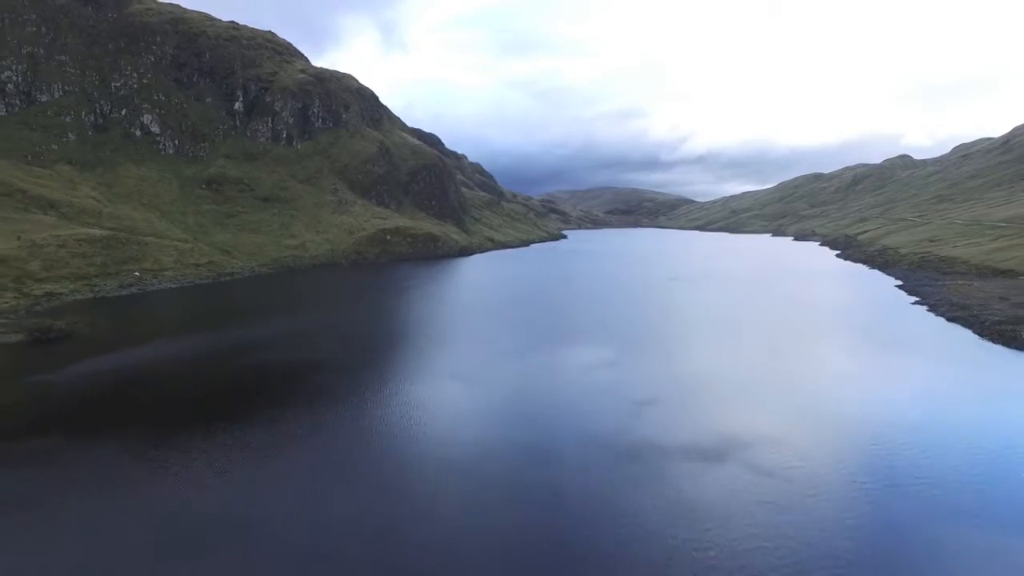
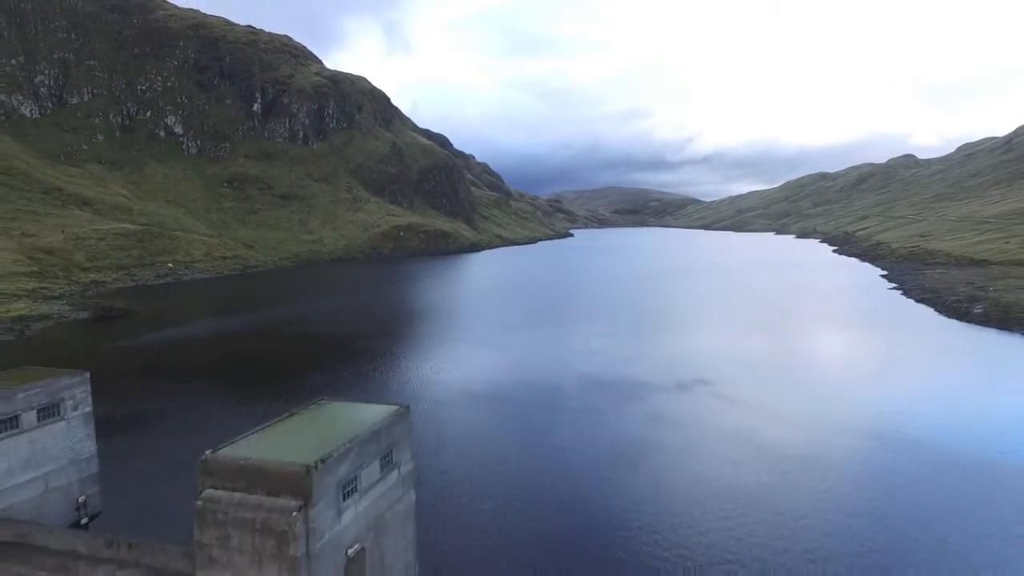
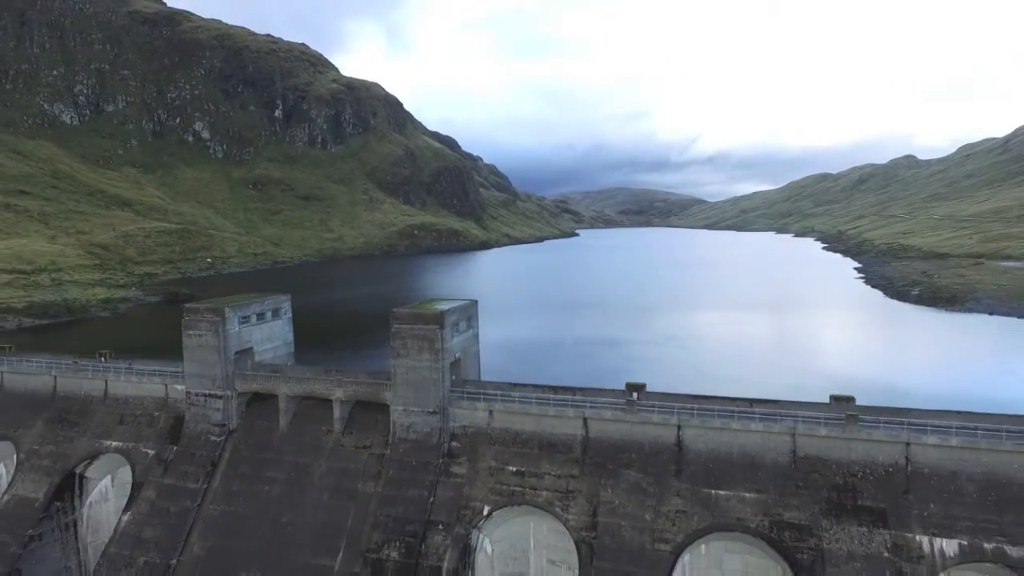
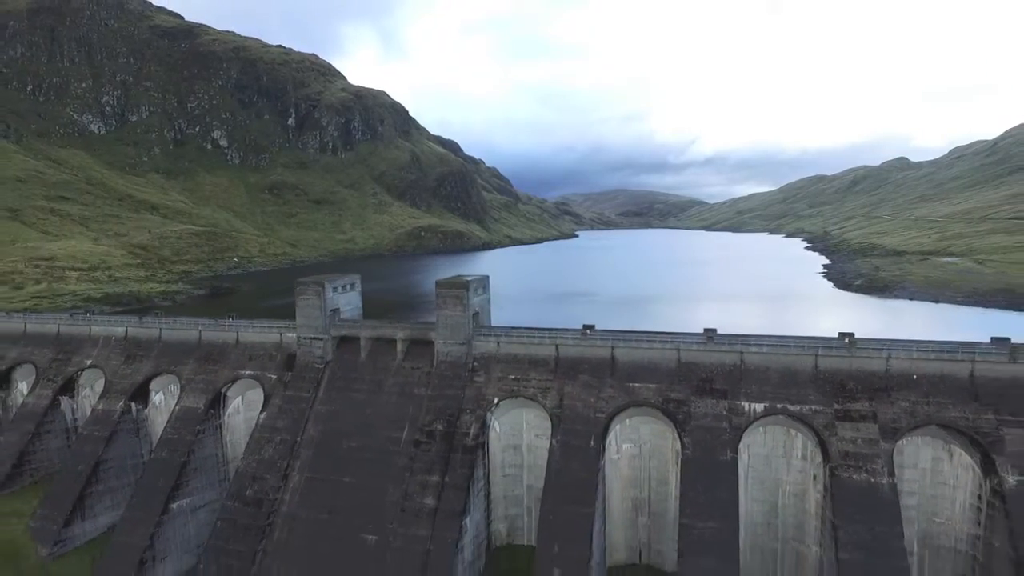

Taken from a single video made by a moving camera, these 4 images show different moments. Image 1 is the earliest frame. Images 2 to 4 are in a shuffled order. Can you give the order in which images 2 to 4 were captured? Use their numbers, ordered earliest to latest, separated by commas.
2, 3, 4
